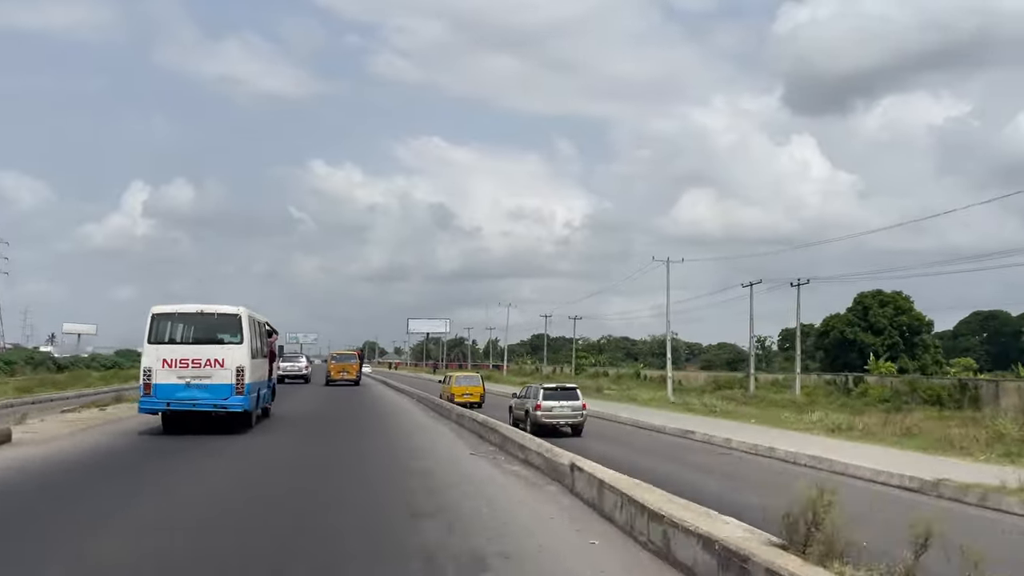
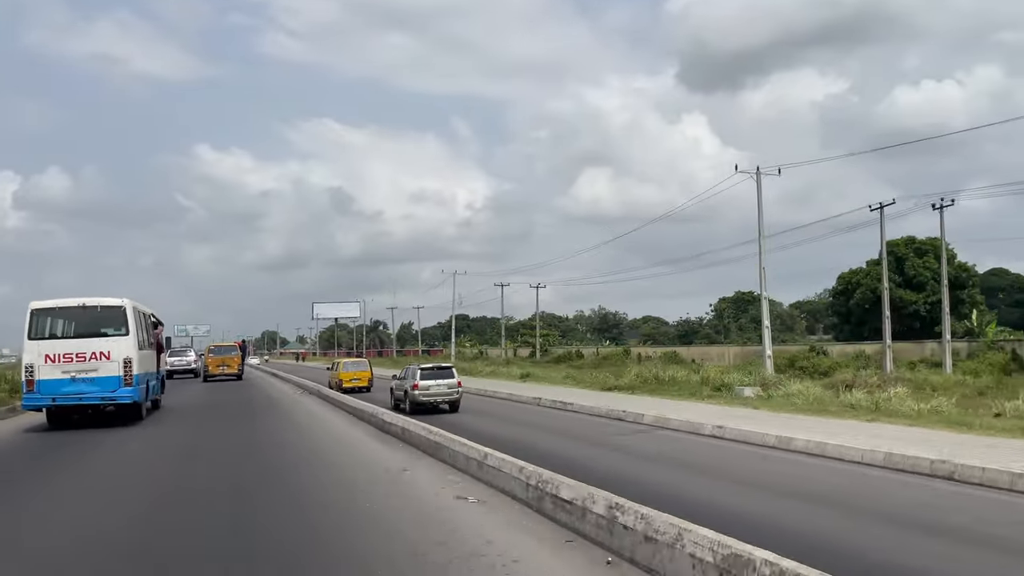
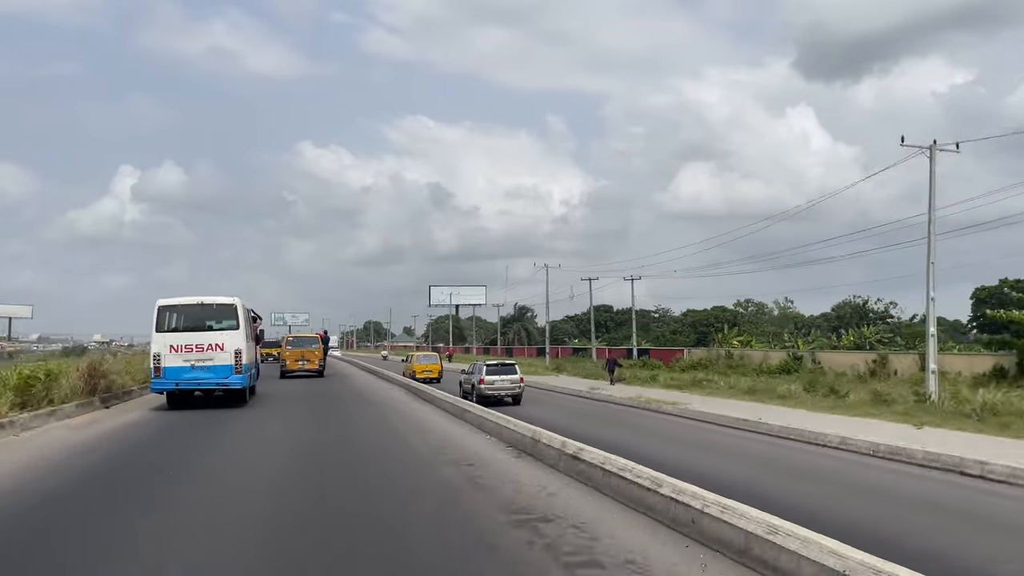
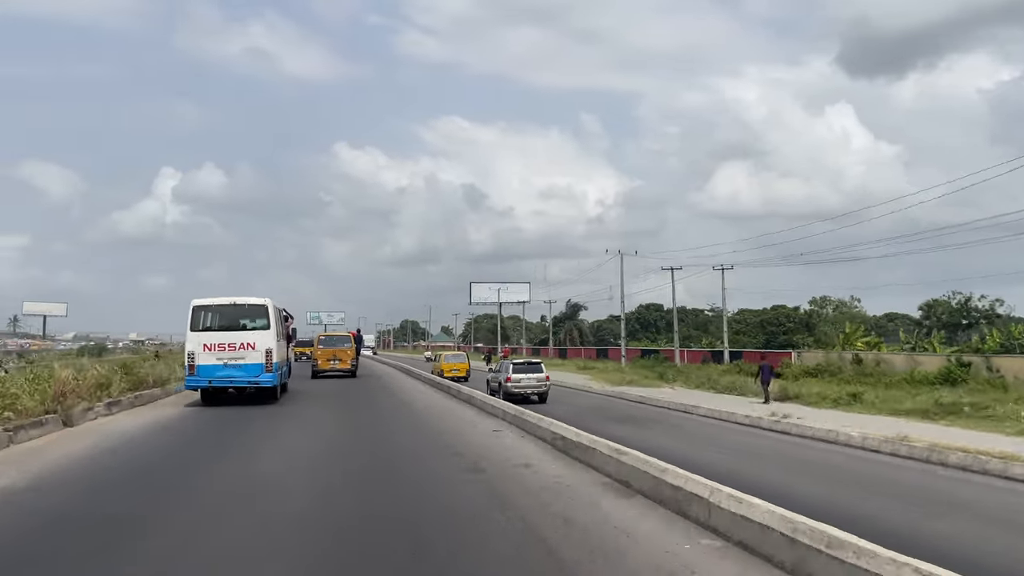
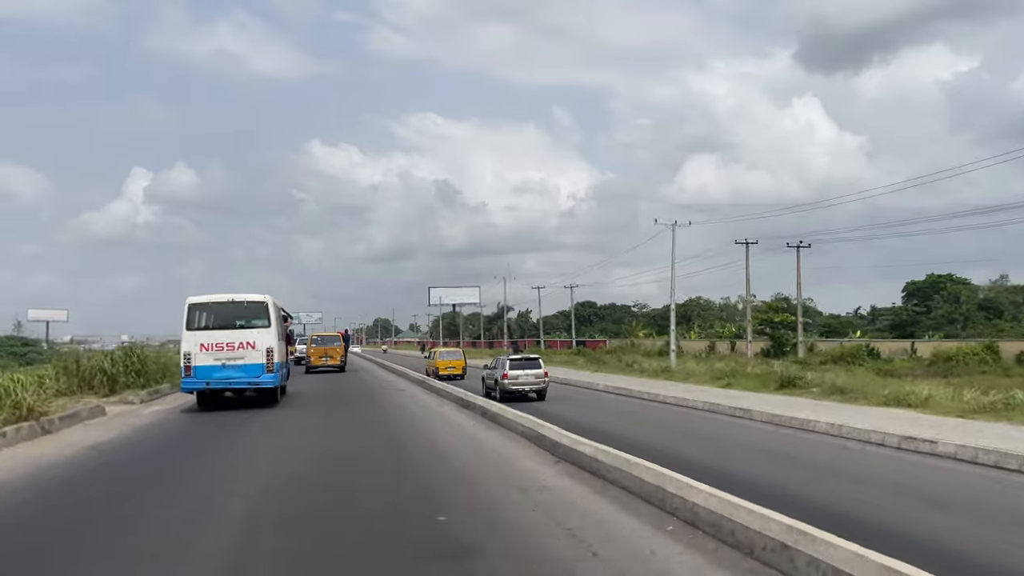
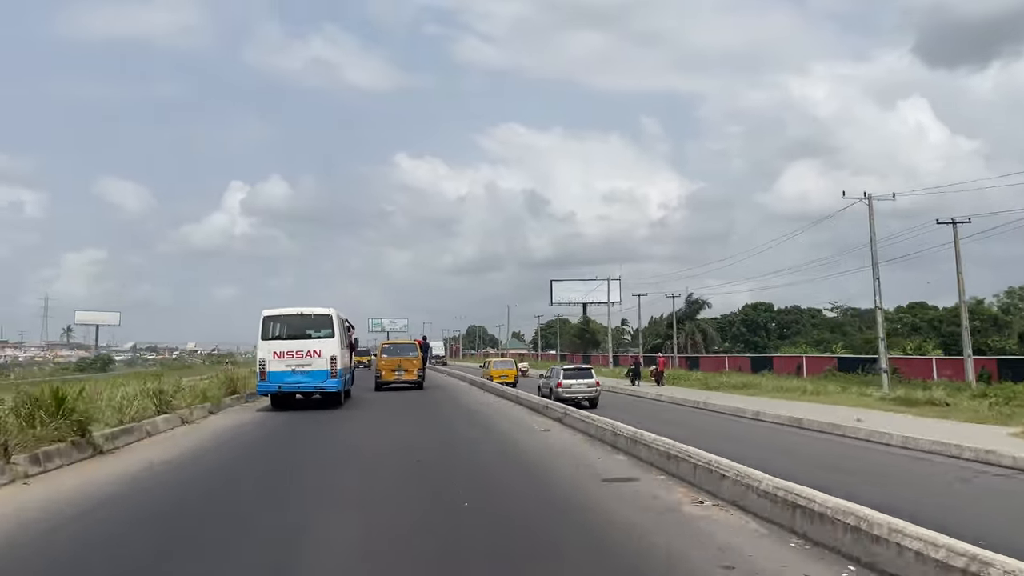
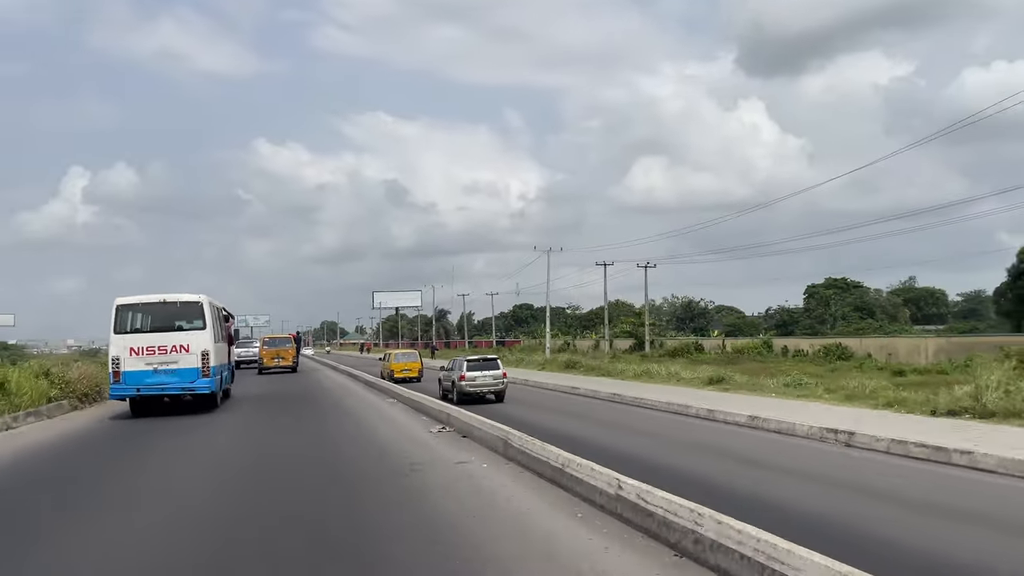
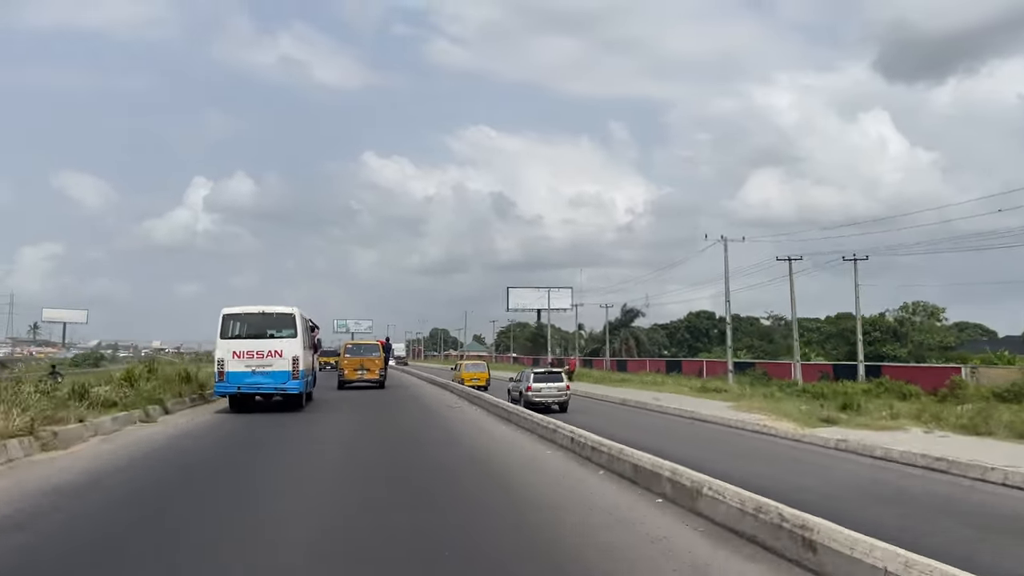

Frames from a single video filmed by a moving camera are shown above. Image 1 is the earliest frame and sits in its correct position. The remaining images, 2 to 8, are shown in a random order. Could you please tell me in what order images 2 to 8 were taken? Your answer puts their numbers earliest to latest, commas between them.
2, 7, 5, 3, 4, 8, 6
